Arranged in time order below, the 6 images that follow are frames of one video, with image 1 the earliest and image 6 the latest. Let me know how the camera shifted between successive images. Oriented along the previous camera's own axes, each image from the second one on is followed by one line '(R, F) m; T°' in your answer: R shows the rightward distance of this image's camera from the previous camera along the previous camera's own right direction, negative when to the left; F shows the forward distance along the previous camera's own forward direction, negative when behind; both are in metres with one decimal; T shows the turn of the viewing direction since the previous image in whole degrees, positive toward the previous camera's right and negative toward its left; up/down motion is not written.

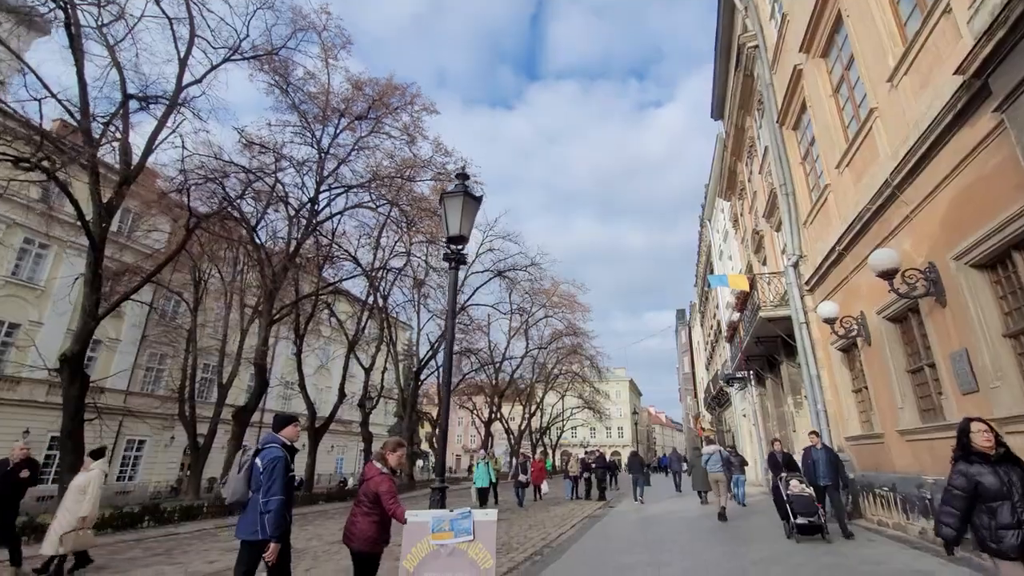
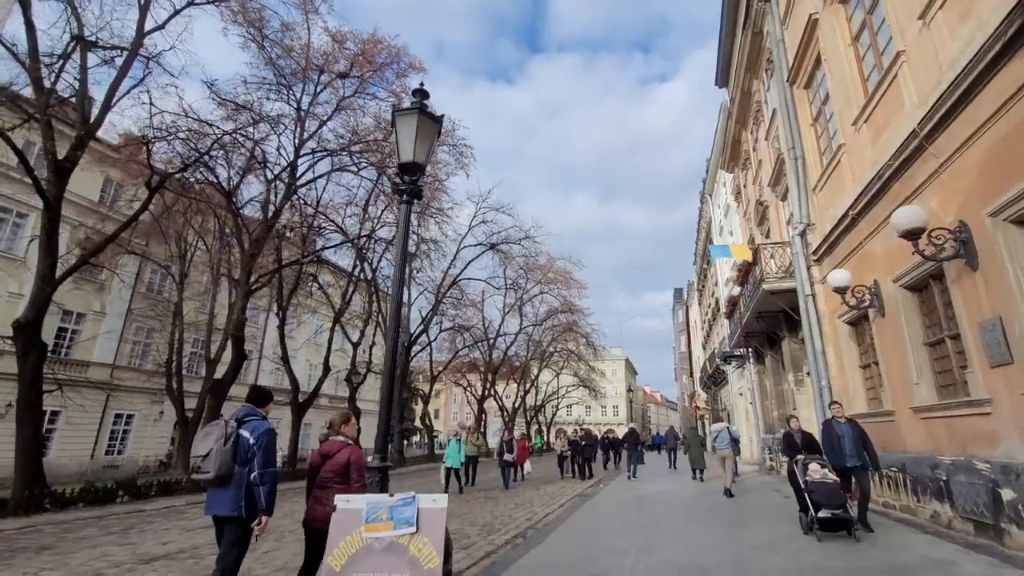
(+0.2, +0.7) m; 0°
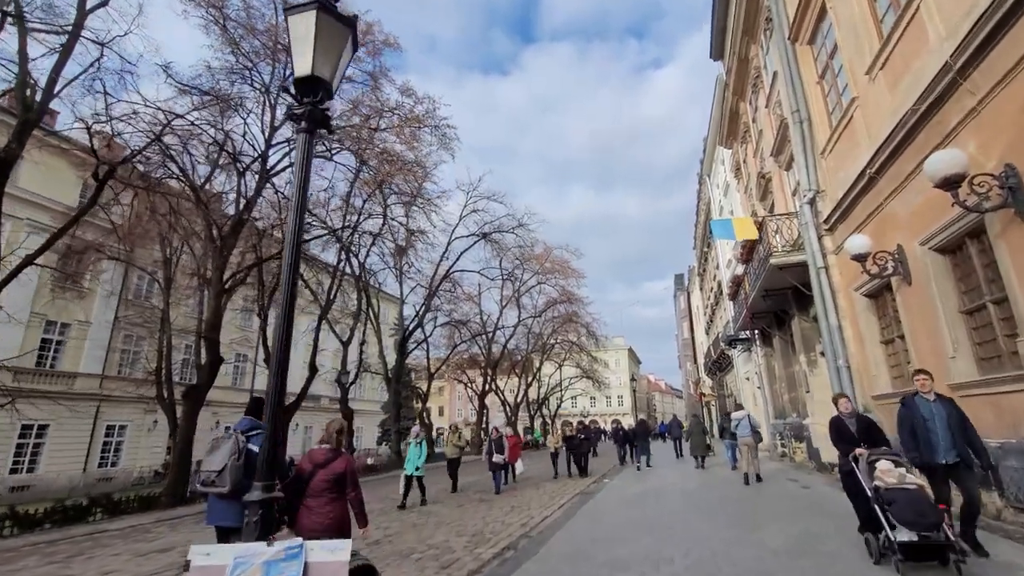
(+0.3, +0.9) m; 0°
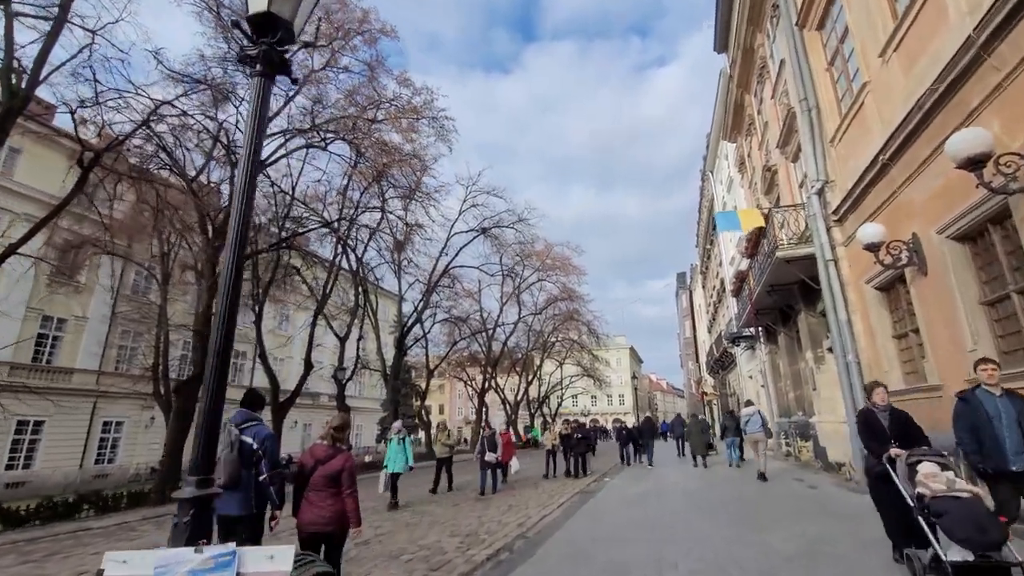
(+0.1, +0.3) m; 0°
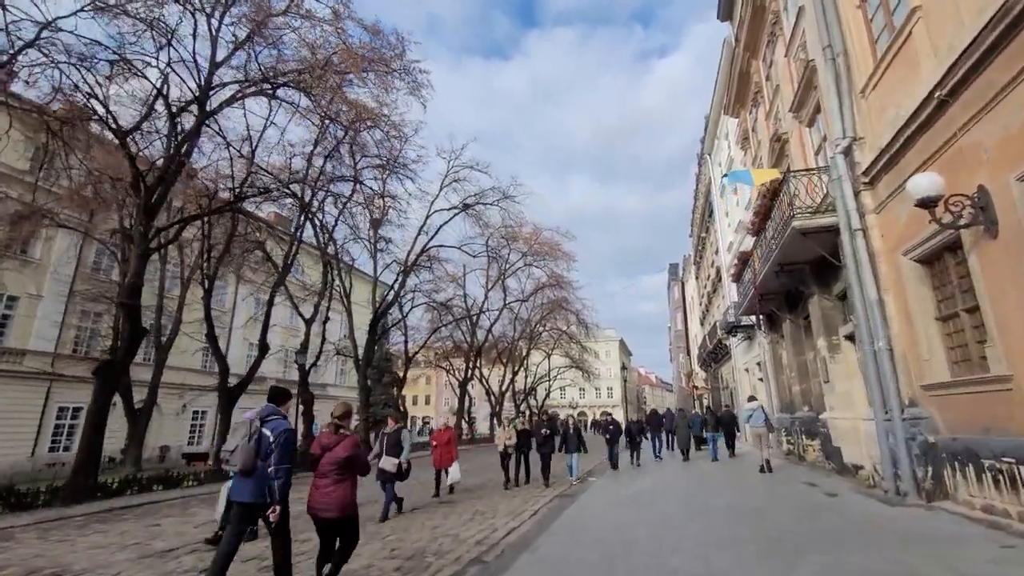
(+0.3, +1.5) m; +1°
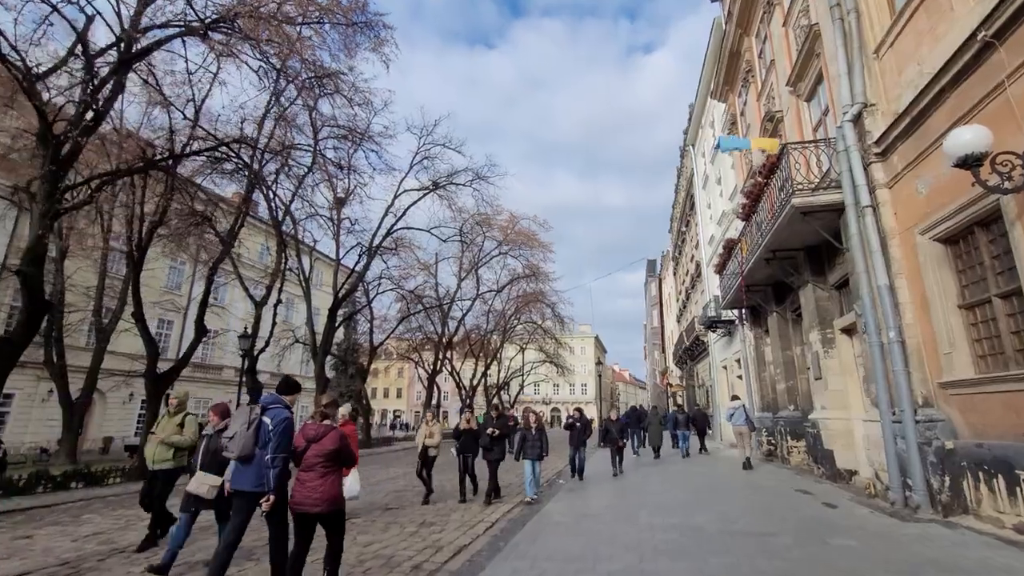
(+0.2, +1.2) m; +3°
